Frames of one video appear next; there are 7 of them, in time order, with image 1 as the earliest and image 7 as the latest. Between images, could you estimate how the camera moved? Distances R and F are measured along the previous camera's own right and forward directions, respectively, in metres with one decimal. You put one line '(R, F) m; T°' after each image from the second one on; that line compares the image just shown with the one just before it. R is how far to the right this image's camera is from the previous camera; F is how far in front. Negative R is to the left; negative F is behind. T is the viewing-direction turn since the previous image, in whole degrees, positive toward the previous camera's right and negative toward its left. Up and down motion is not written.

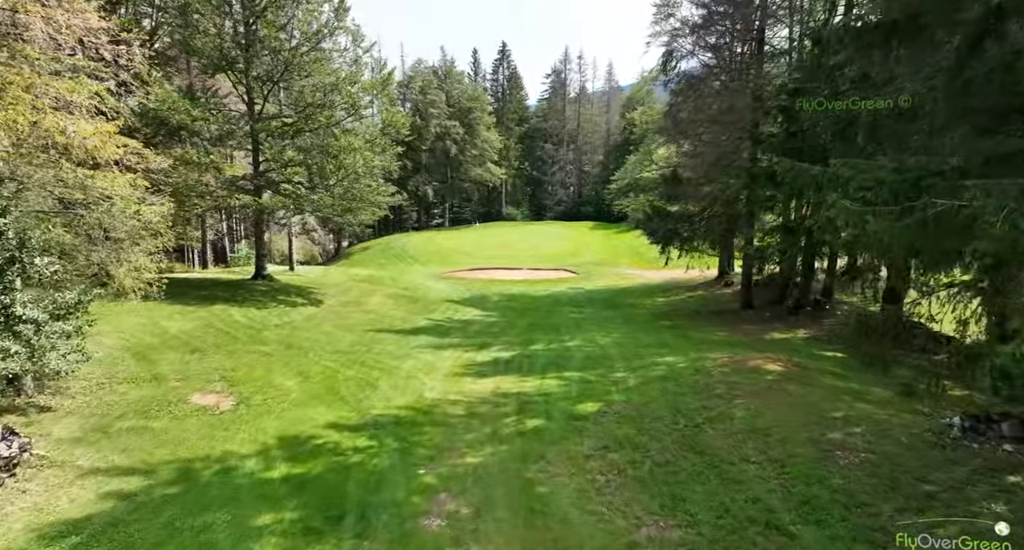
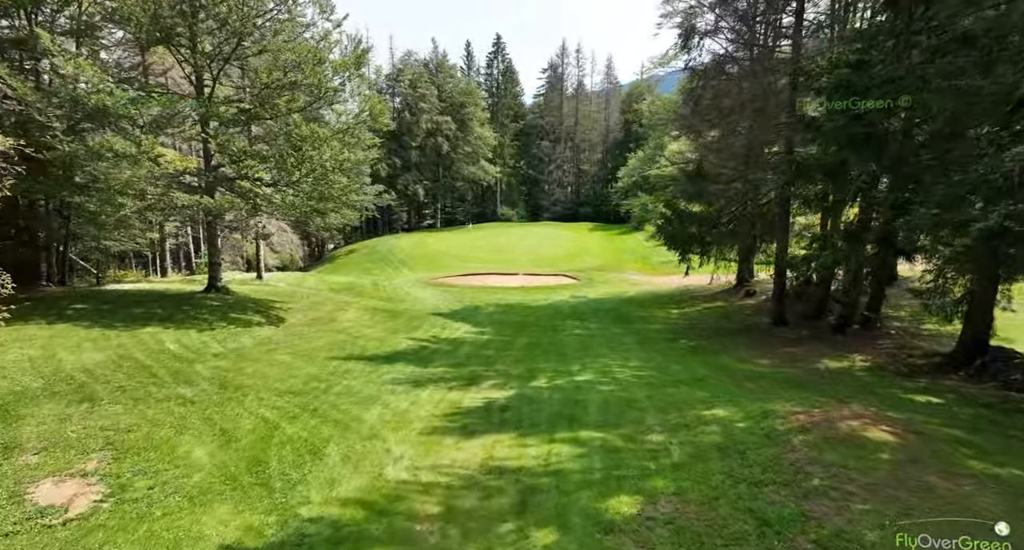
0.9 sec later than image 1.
(0.0, +2.2) m; 0°
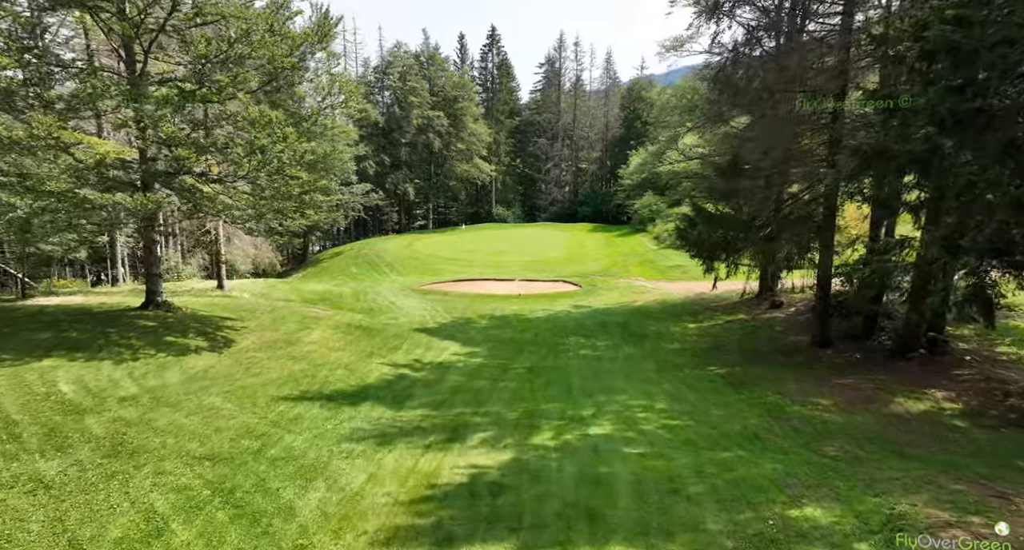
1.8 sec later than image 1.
(0.0, +2.1) m; 0°
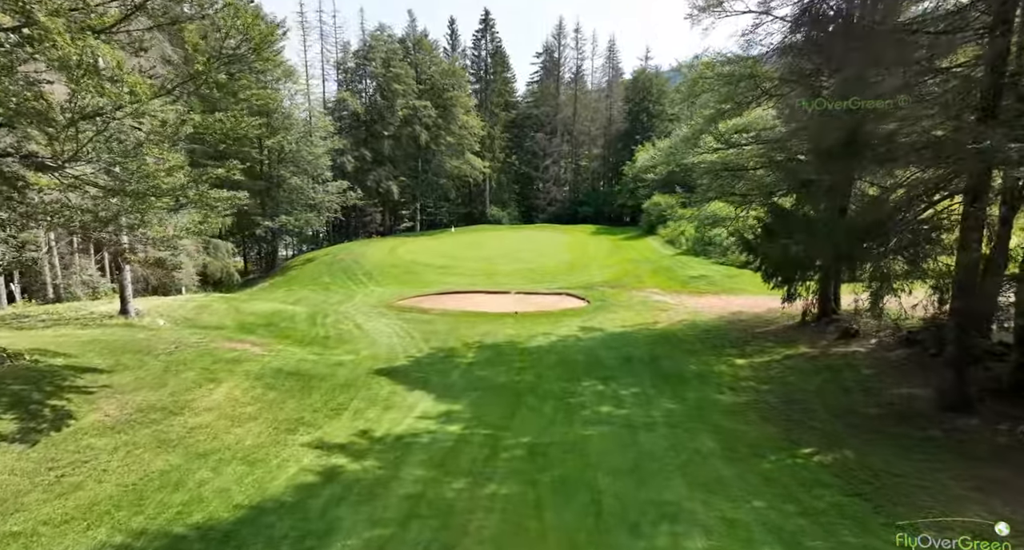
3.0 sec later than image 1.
(0.0, +3.7) m; 0°
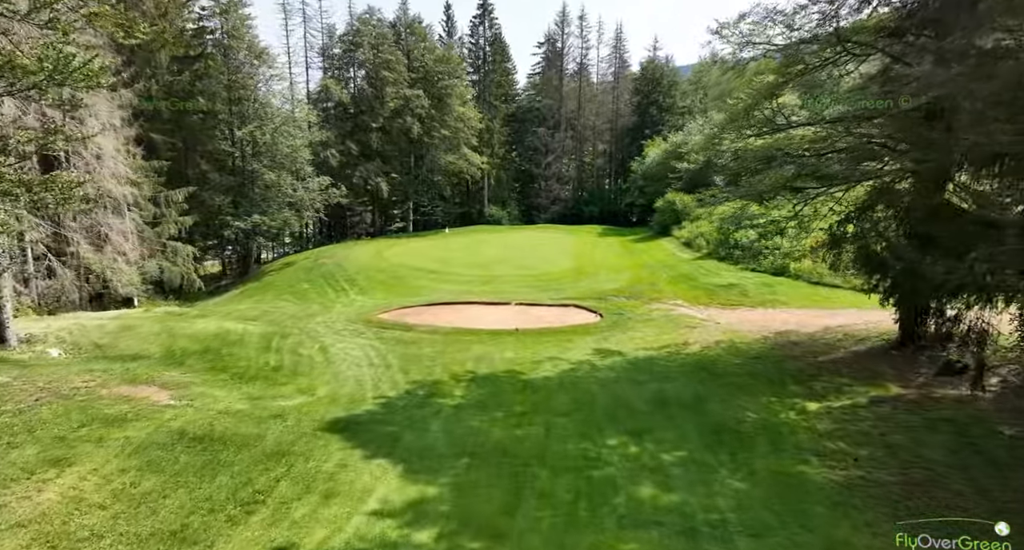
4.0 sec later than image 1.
(0.0, +3.0) m; 0°
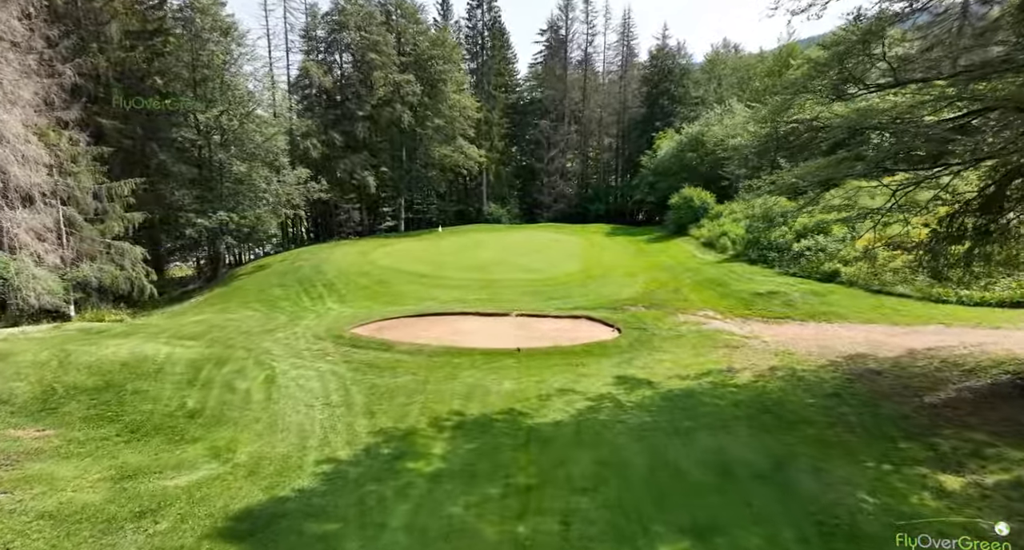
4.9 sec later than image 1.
(0.0, +3.0) m; 0°
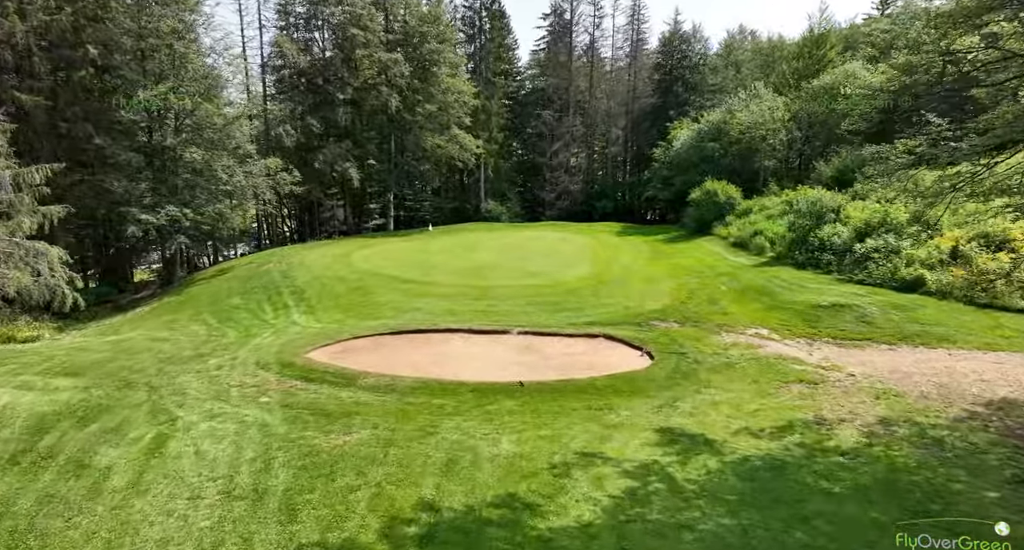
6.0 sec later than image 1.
(0.0, +3.4) m; 0°
